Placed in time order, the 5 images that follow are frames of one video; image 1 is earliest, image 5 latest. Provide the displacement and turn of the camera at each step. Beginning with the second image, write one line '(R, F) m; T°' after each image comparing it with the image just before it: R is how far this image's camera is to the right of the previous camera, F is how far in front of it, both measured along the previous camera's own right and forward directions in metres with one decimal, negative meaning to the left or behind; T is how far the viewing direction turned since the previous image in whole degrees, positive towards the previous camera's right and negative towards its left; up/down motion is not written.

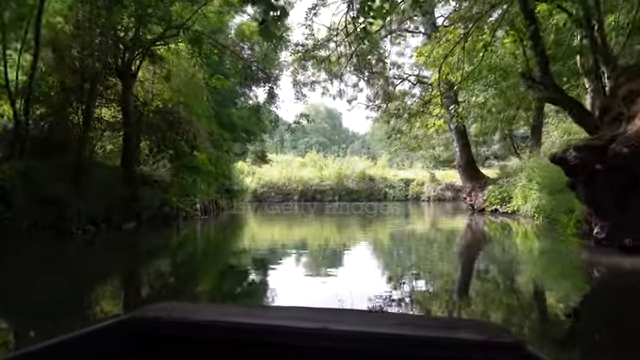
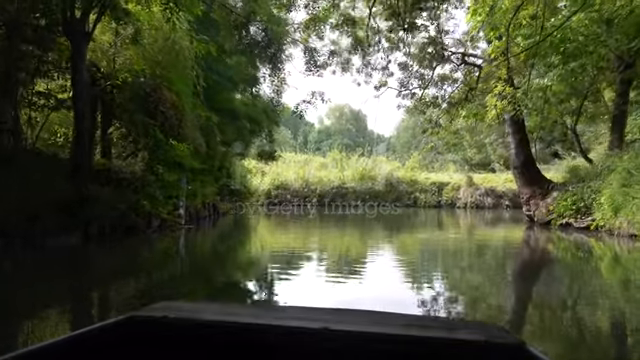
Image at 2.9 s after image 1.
(+0.1, +1.8) m; -2°
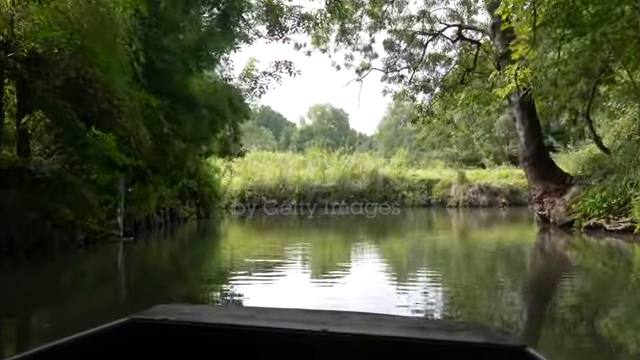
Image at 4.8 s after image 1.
(+0.1, +1.2) m; +1°
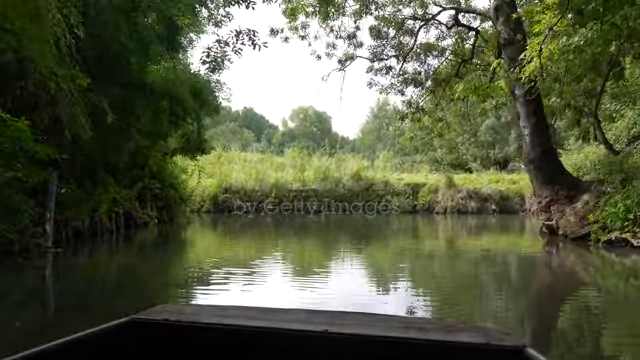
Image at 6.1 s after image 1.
(+0.1, +0.8) m; +2°
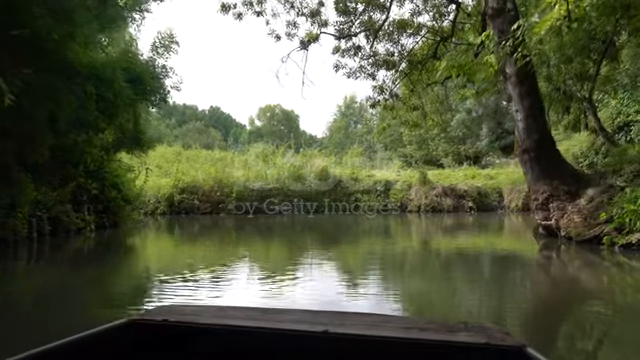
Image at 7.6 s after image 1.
(+0.1, +0.9) m; +3°
